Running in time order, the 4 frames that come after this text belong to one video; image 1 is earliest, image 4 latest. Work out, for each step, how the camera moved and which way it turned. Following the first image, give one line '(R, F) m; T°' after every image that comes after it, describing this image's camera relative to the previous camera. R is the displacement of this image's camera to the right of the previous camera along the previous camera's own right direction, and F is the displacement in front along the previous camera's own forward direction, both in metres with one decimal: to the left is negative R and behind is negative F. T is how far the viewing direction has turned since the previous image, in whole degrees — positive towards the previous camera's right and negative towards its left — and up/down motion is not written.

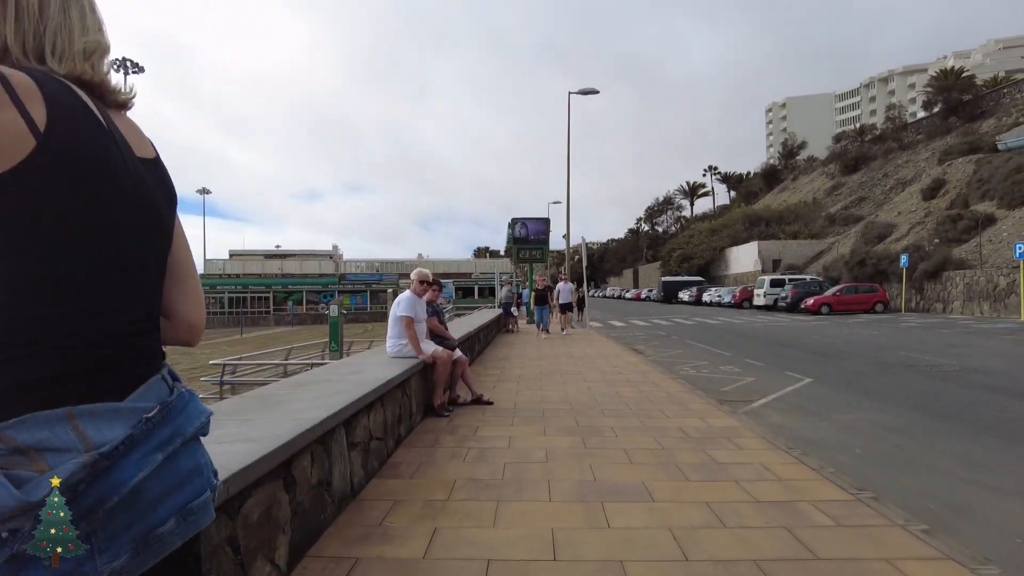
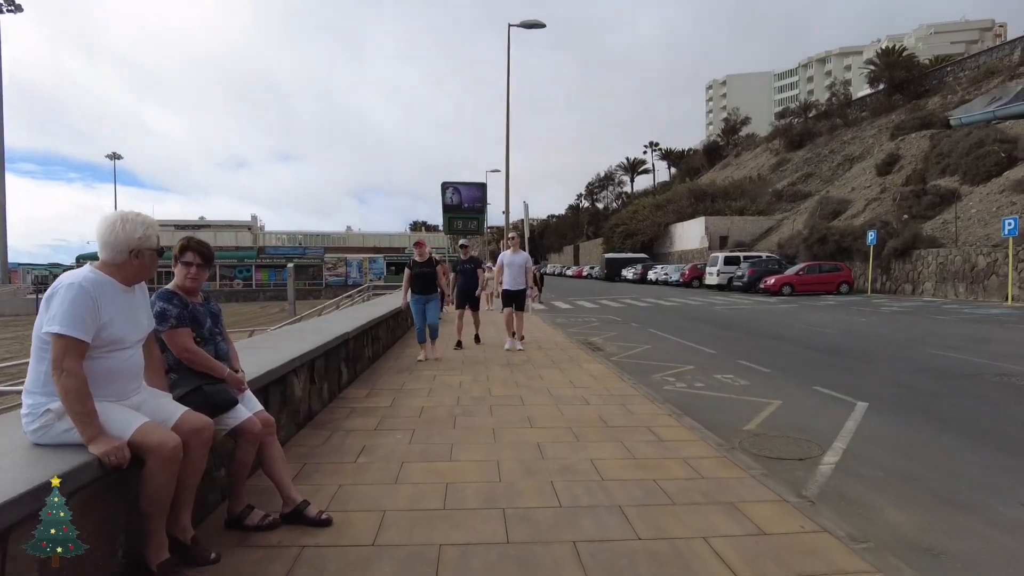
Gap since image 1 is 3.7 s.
(+0.4, +4.0) m; +5°
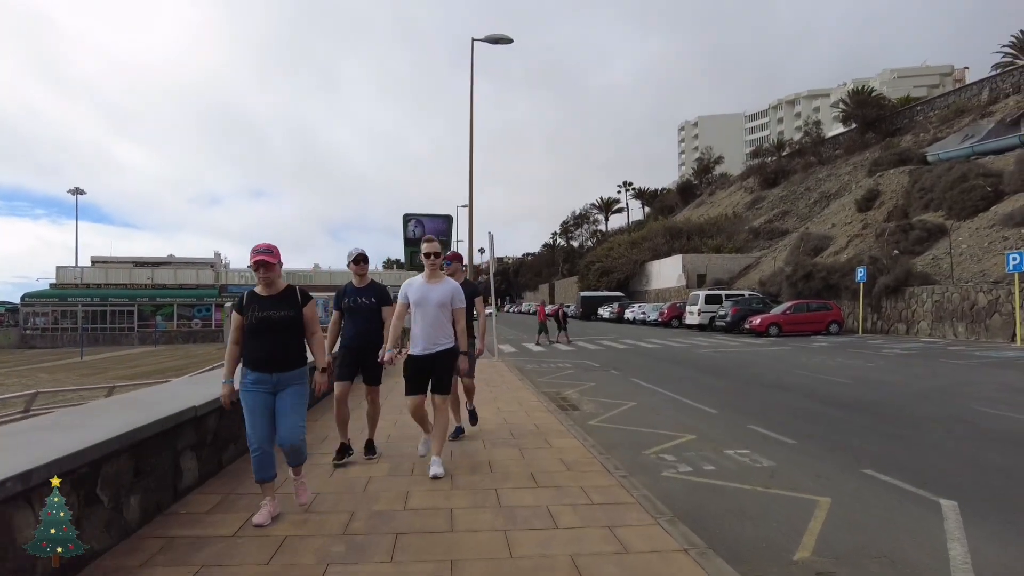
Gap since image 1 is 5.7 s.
(+0.3, +2.2) m; +2°
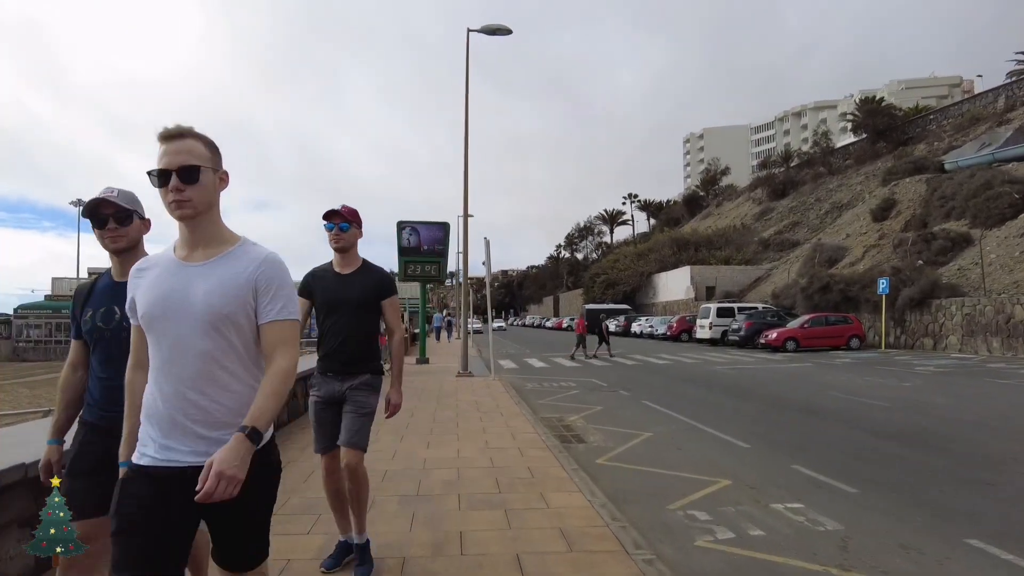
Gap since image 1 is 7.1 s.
(+0.1, +1.5) m; 0°
